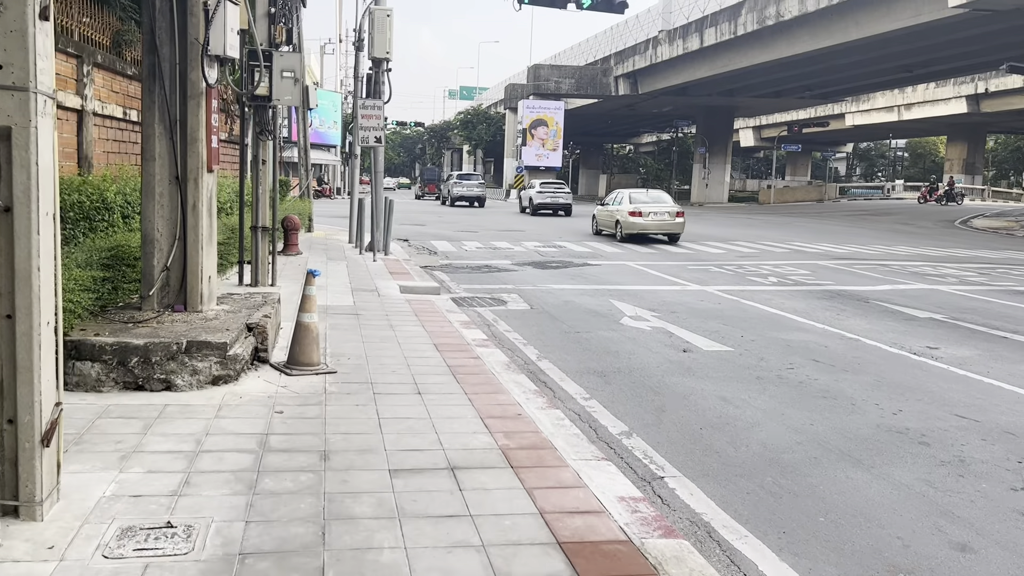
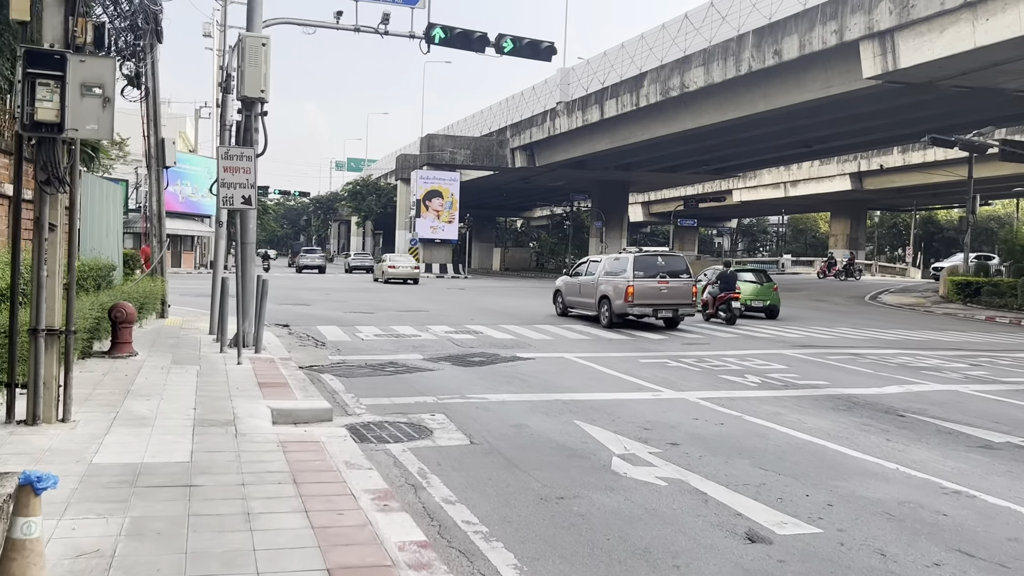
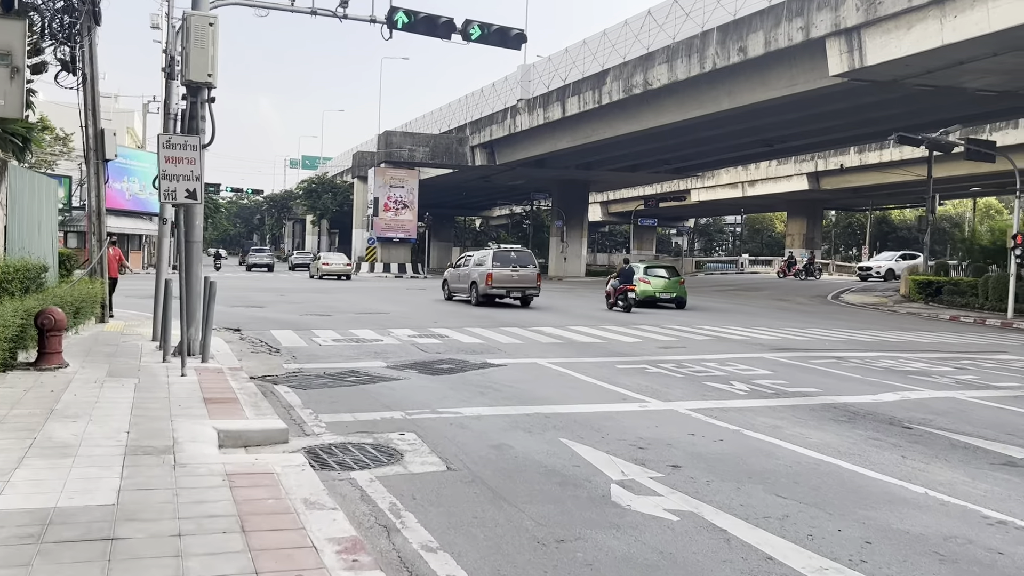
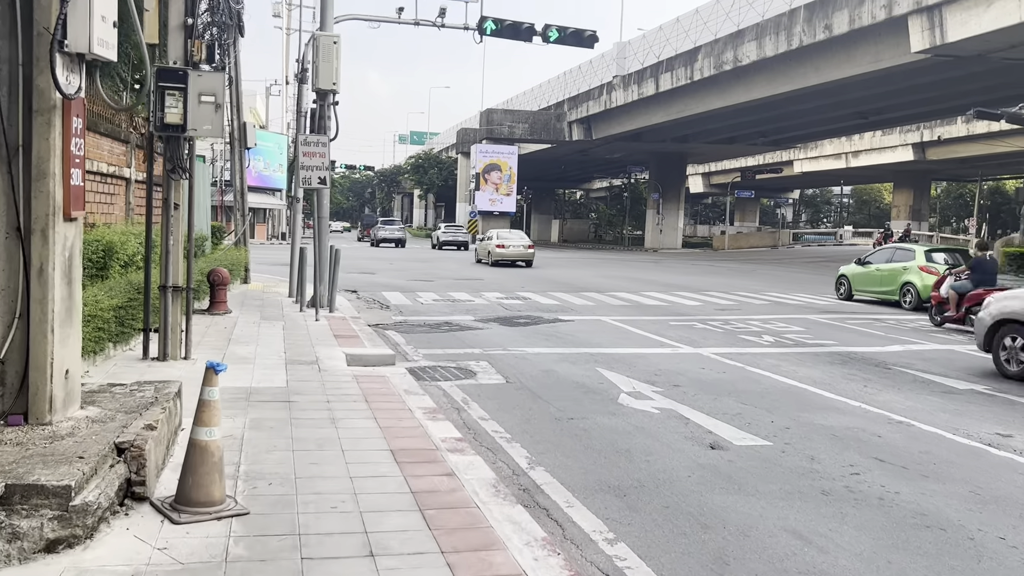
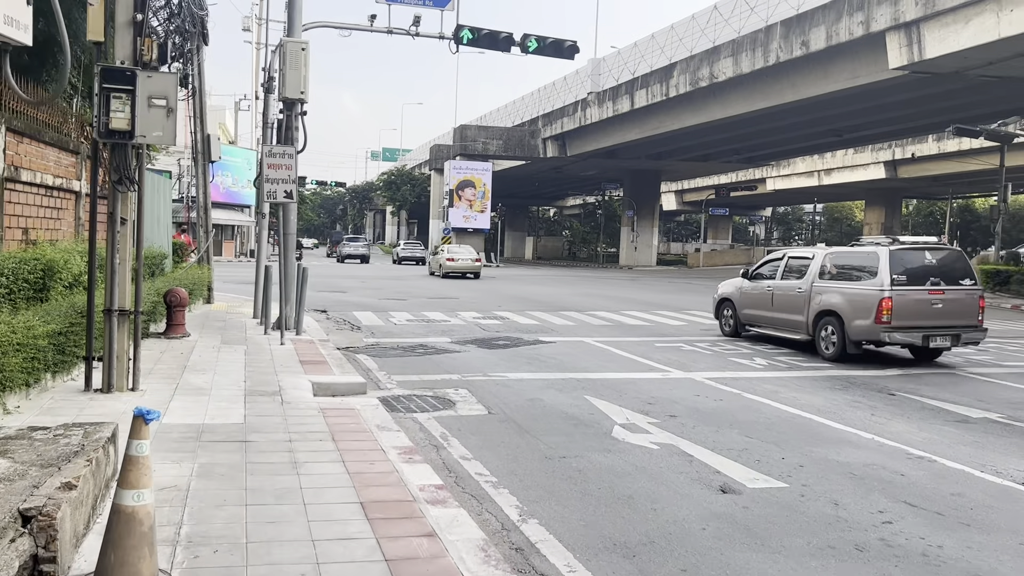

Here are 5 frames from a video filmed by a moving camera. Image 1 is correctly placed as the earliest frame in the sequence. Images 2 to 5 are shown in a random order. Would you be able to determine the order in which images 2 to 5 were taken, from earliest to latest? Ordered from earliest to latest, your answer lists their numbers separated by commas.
4, 5, 2, 3
